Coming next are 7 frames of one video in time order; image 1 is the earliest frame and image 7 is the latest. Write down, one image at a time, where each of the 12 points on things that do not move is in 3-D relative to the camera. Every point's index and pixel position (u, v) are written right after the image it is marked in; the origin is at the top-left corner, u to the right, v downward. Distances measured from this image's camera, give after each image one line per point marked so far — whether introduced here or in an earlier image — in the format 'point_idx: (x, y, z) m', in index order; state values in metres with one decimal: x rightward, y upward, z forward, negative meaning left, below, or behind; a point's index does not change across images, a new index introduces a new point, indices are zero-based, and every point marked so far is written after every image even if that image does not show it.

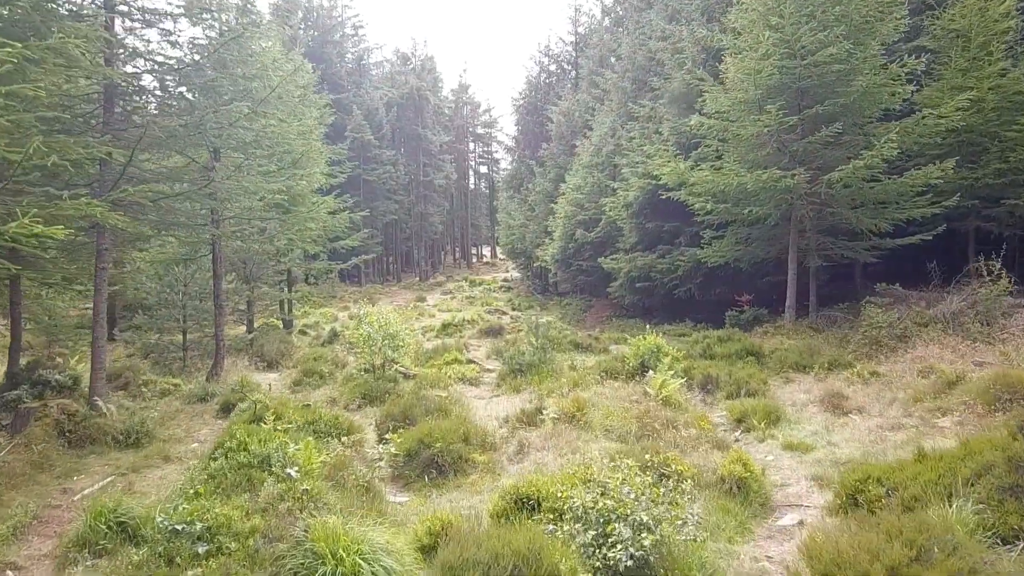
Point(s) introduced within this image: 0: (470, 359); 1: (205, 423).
0: (-1.1, -2.0, +12.6) m
1: (-6.1, -2.7, +9.0) m
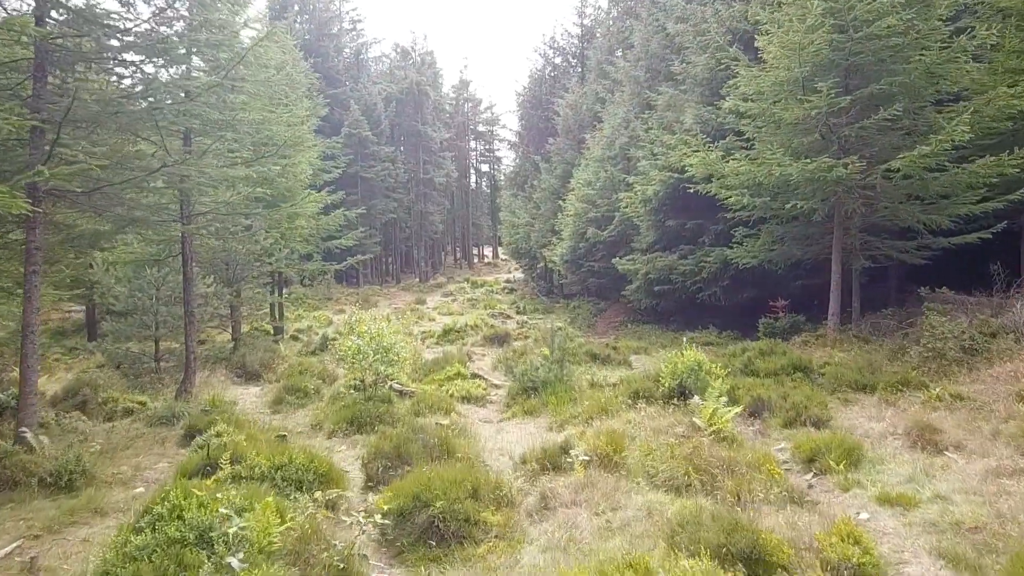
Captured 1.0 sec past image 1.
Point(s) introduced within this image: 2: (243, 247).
0: (-0.9, -2.1, +11.2) m
1: (-5.9, -2.8, +7.6) m
2: (-8.8, +1.4, +14.7) m
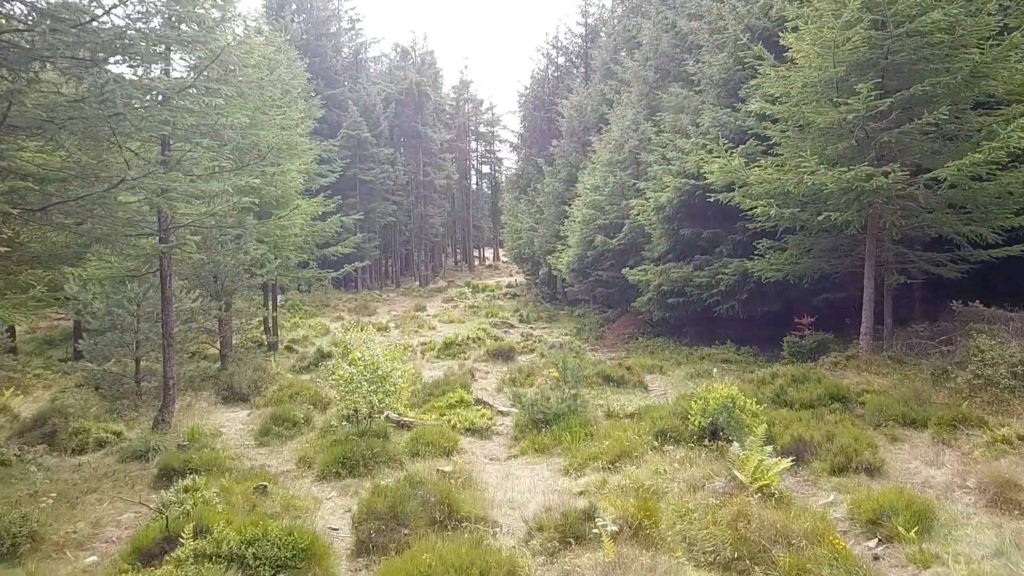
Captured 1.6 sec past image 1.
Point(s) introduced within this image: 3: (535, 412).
0: (-0.7, -2.6, +10.3) m
1: (-5.7, -3.2, +6.7) m
2: (-8.6, +1.0, +13.8) m
3: (+0.4, -2.4, +8.6) m
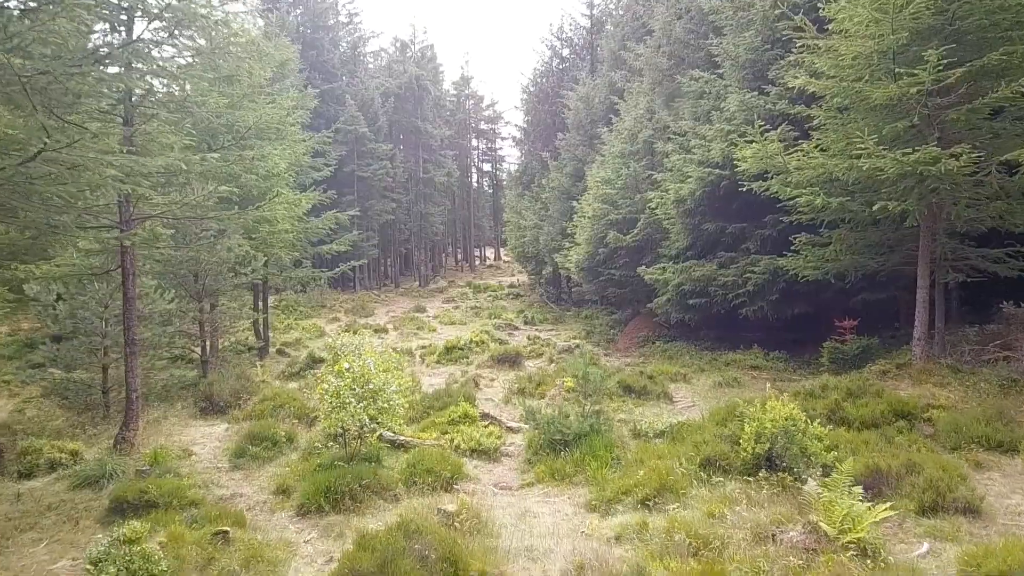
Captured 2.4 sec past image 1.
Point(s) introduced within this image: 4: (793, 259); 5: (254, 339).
0: (-0.5, -2.6, +9.1) m
1: (-5.5, -3.2, +5.6) m
2: (-8.4, +1.0, +12.6) m
3: (+0.6, -2.4, +7.4) m
4: (+6.9, +0.7, +11.0) m
5: (-10.5, -2.0, +18.3) m
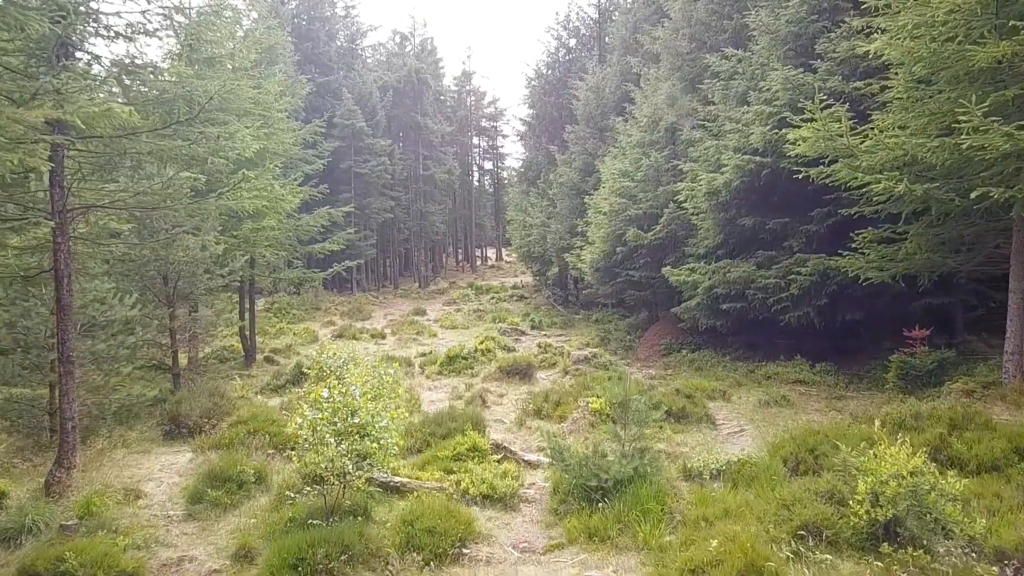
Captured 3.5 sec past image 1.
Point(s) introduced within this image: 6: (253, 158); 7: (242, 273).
0: (-0.2, -2.6, +7.6) m
1: (-5.2, -3.3, +4.0) m
2: (-8.1, +0.9, +11.1) m
3: (+0.9, -2.4, +5.9) m
4: (+7.2, +0.6, +9.5) m
5: (-10.2, -2.1, +16.7) m
6: (-8.8, +4.4, +15.1) m
7: (-9.1, +0.5, +15.2) m
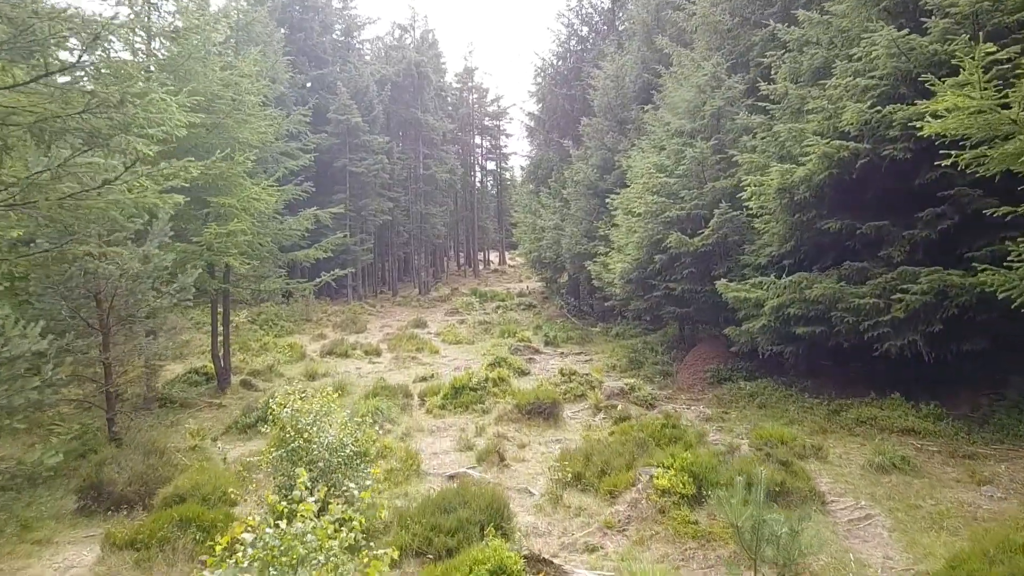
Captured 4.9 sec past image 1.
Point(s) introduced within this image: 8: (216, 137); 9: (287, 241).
0: (+0.3, -3.0, +5.2) m
1: (-4.8, -3.7, +1.7) m
2: (-7.7, +0.5, +8.8) m
3: (+1.4, -2.8, +3.5) m
4: (+7.6, +0.2, +7.1) m
5: (-9.7, -2.5, +14.4) m
6: (-8.3, +3.9, +12.8) m
7: (-8.6, +0.1, +12.8) m
8: (-8.3, +4.2, +12.6) m
9: (-7.8, +1.7, +15.7) m
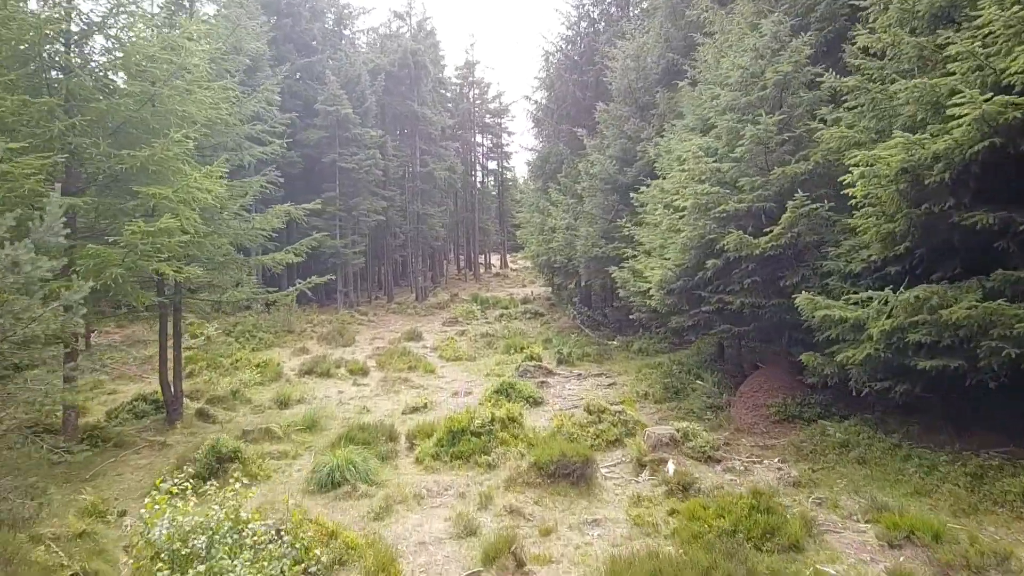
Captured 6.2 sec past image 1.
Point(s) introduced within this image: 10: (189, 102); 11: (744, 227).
0: (+0.5, -3.3, +2.6) m
1: (-4.5, -3.9, -1.0) m
2: (-7.4, +0.2, +6.1) m
3: (+1.7, -3.1, +0.9) m
4: (+7.9, 0.0, +4.5) m
5: (-9.4, -2.9, +11.7) m
6: (-8.0, +3.6, +10.2) m
7: (-8.4, -0.2, +10.2) m
8: (-8.1, +3.9, +10.0) m
9: (-7.5, +1.4, +13.1) m
10: (-7.0, +4.4, +10.1) m
11: (+5.1, +1.4, +10.0) m
